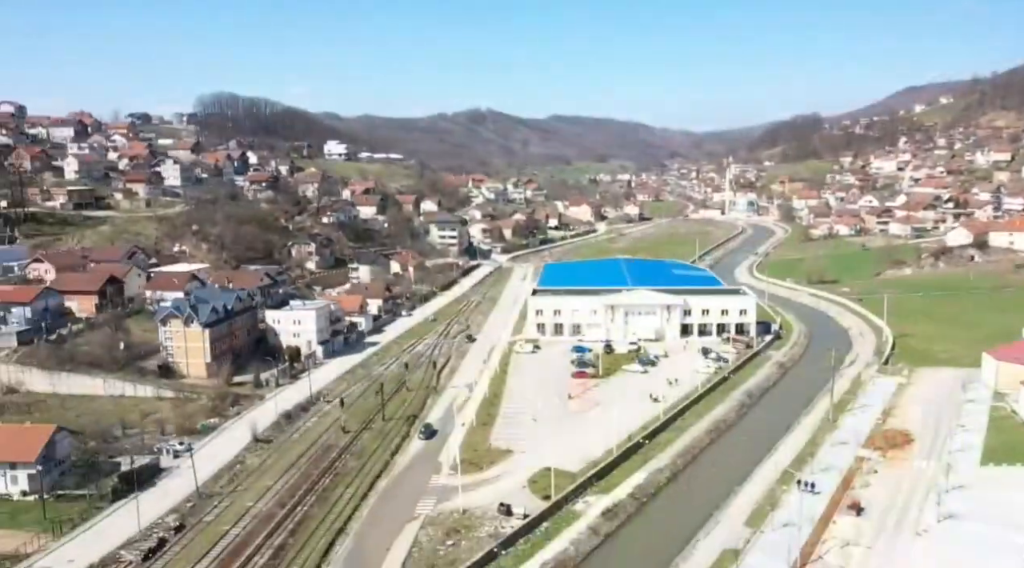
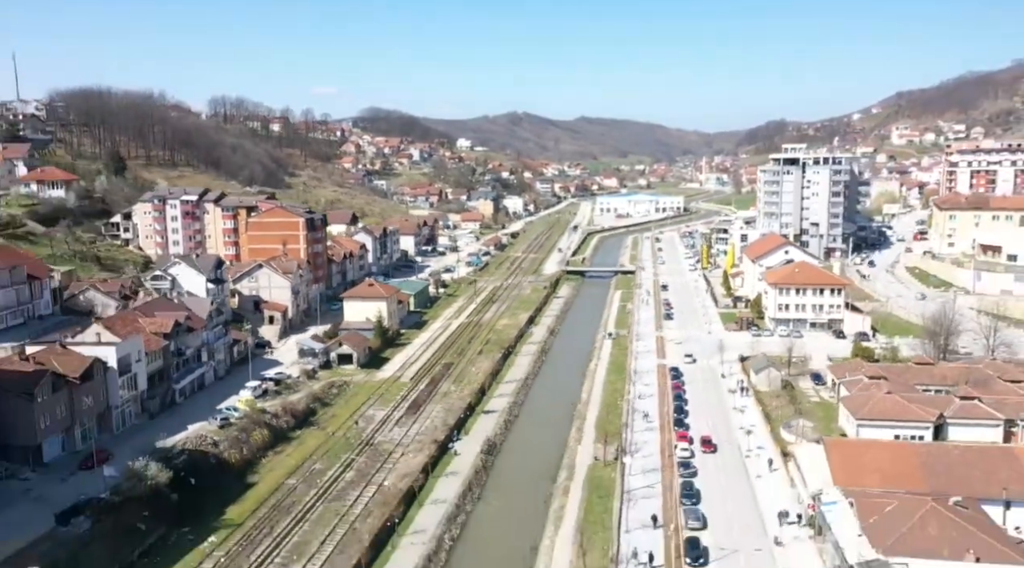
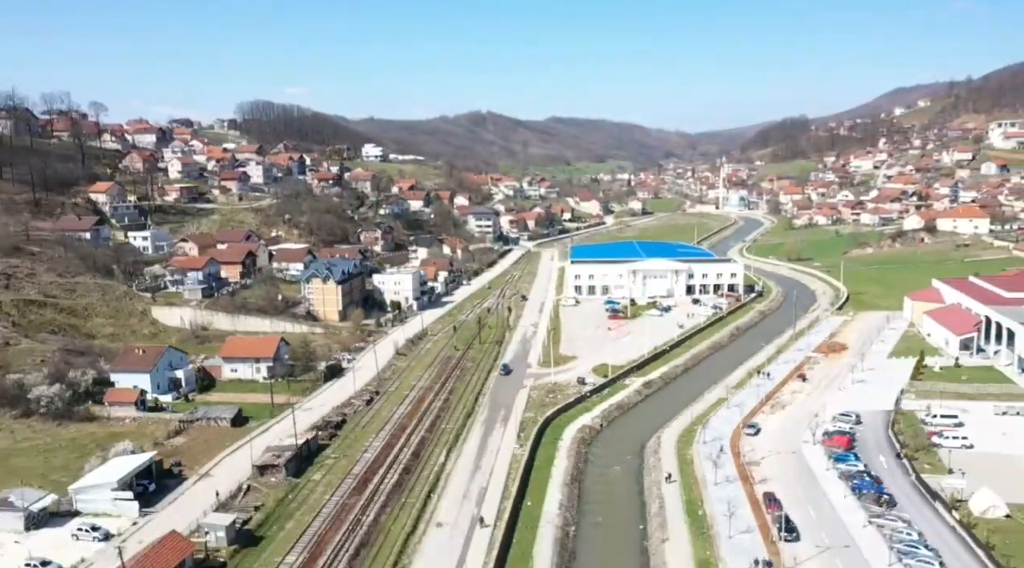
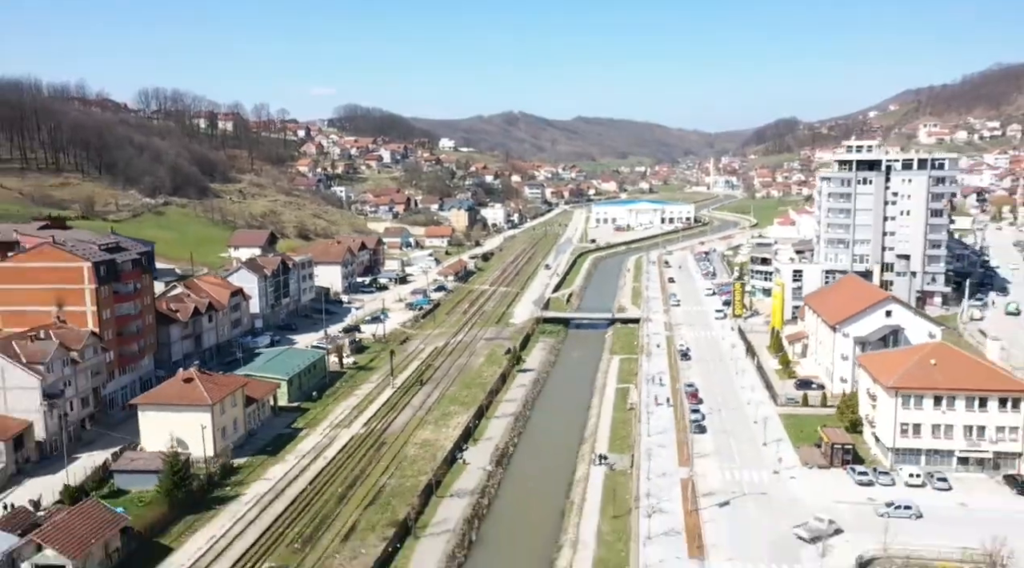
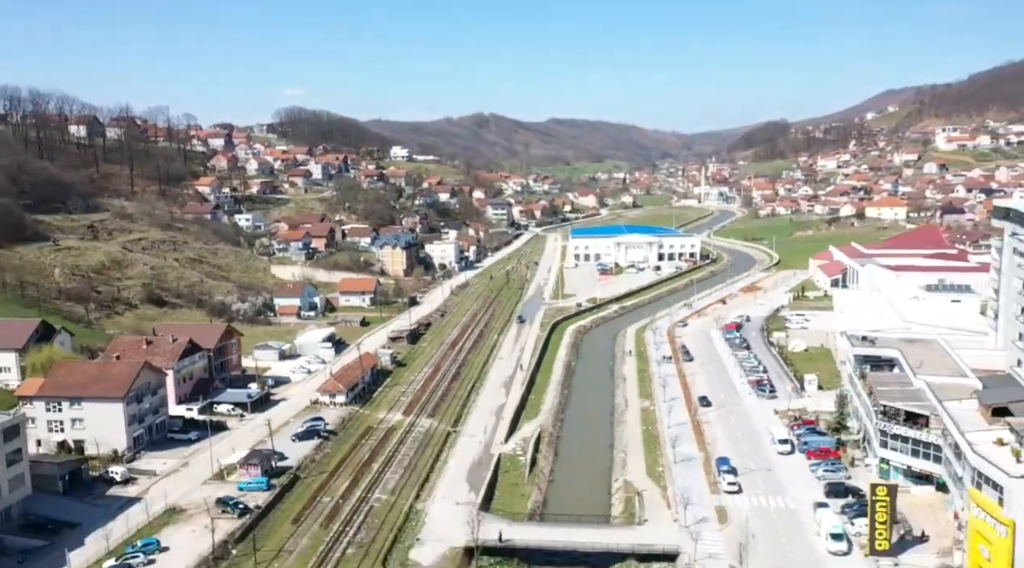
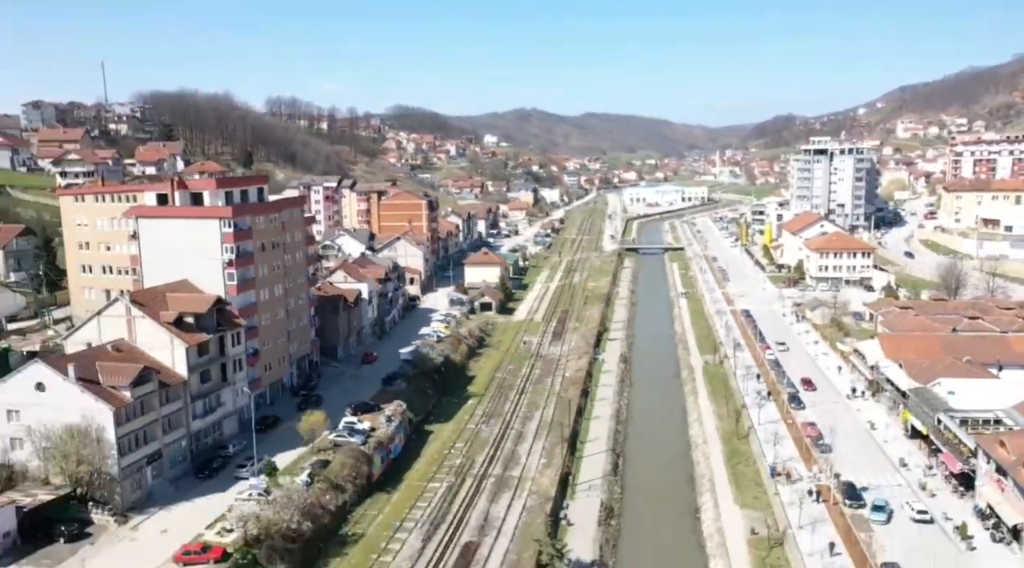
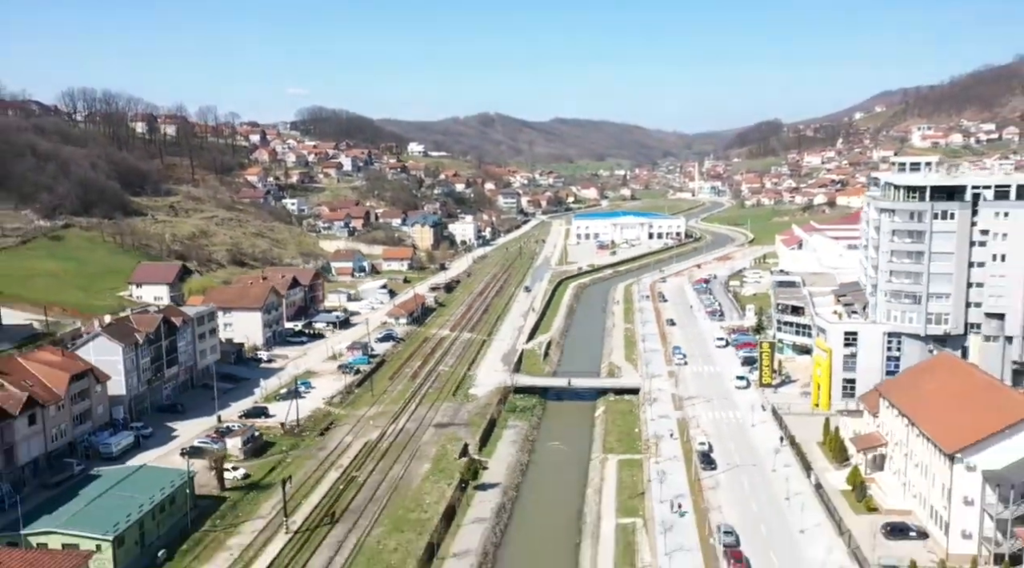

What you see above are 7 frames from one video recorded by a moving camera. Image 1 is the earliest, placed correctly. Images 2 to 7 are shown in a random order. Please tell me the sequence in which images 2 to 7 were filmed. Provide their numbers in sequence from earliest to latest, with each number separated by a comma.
3, 5, 7, 4, 2, 6
